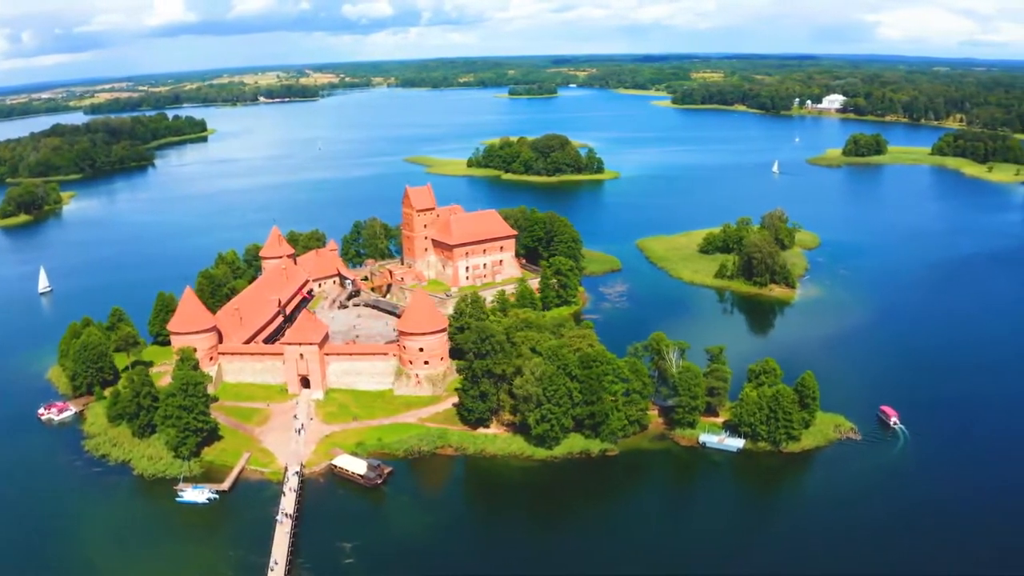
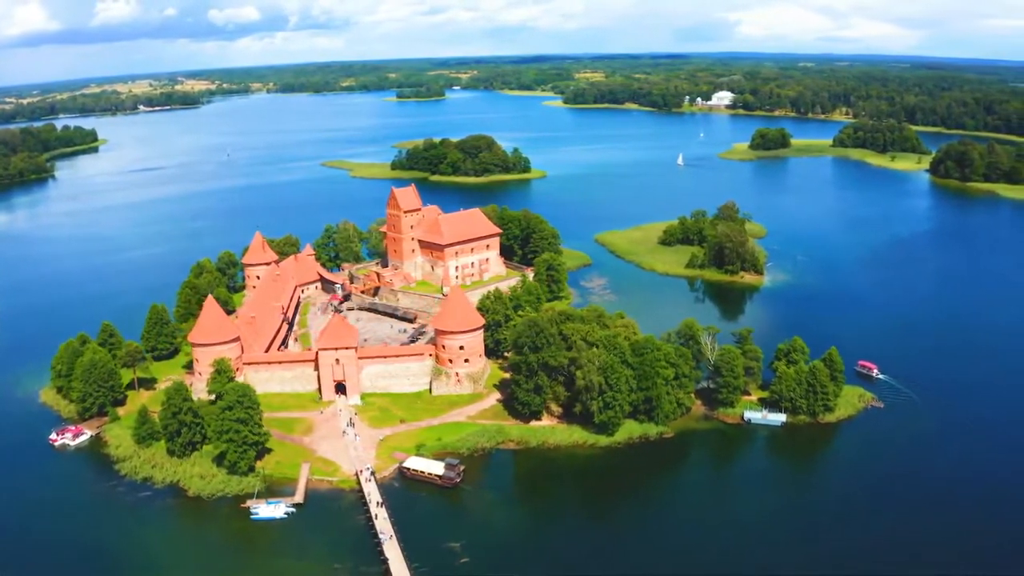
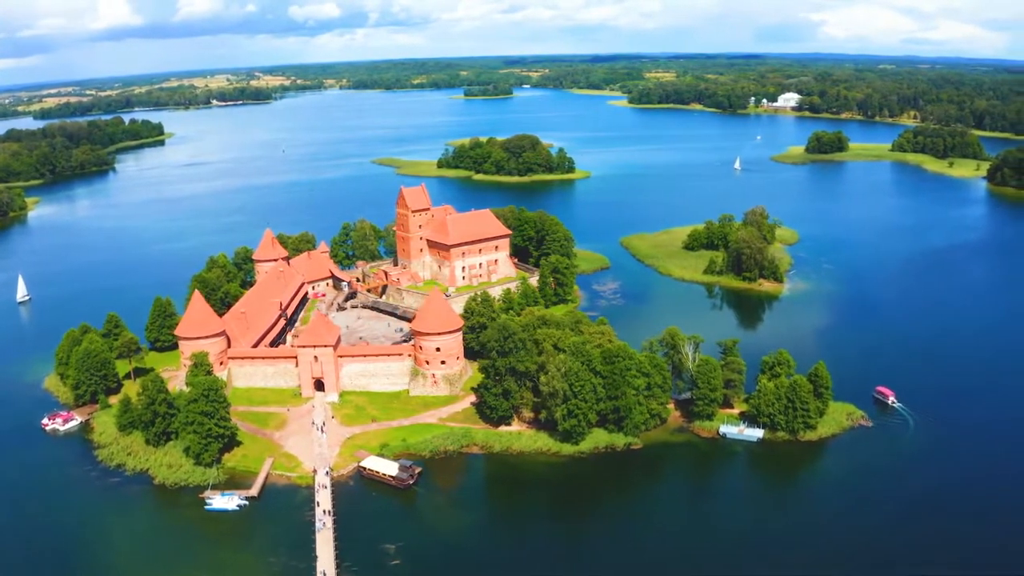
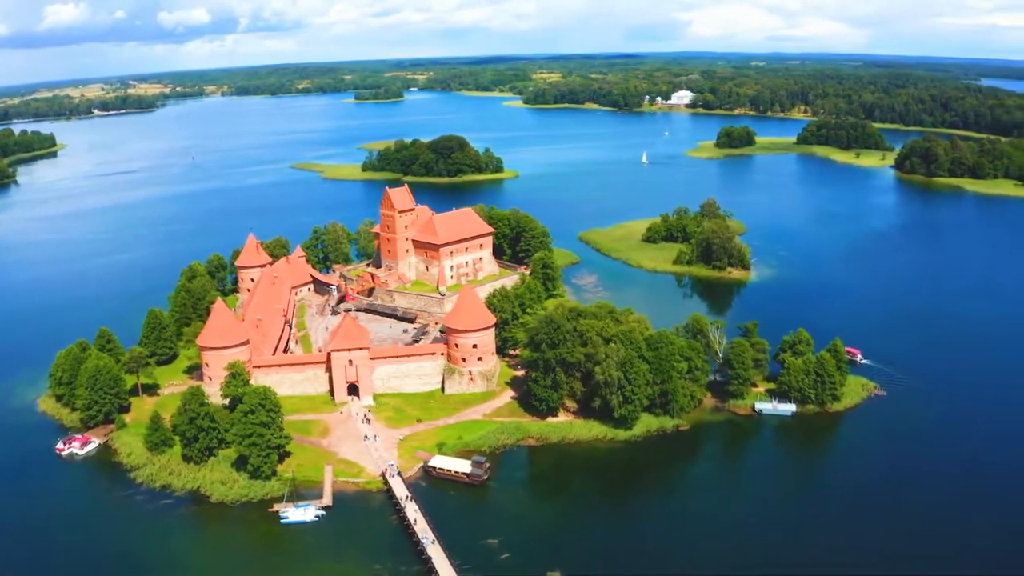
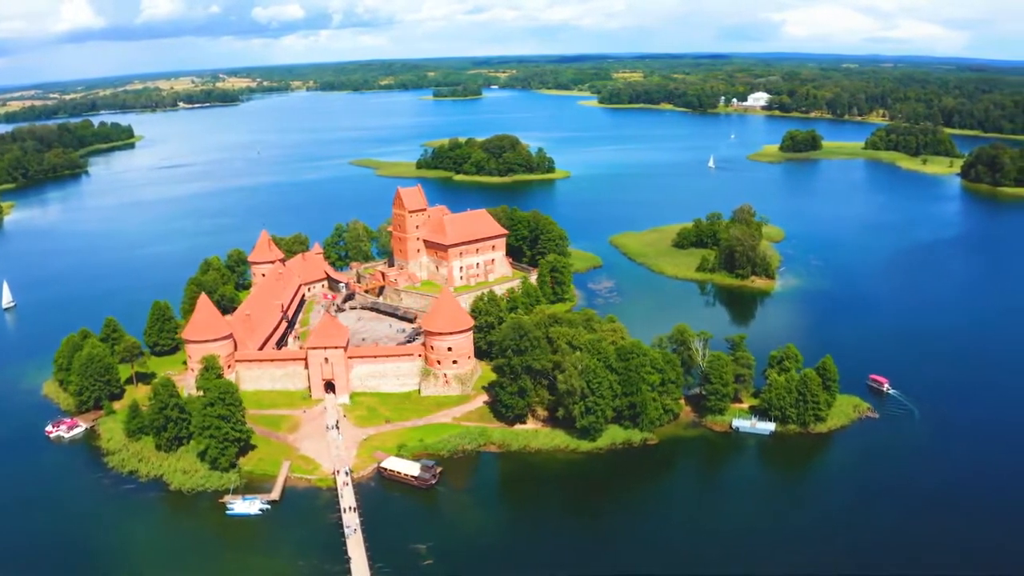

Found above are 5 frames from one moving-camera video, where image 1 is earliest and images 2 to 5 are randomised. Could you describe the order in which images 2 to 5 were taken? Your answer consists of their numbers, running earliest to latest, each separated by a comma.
3, 5, 2, 4
